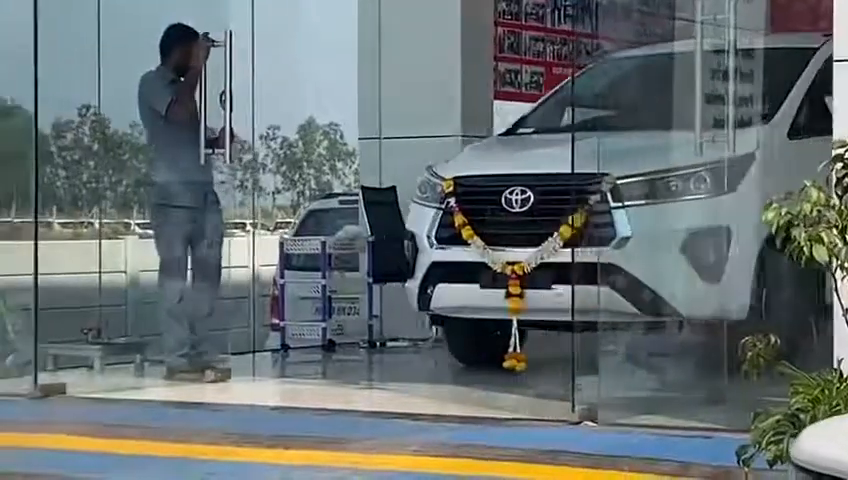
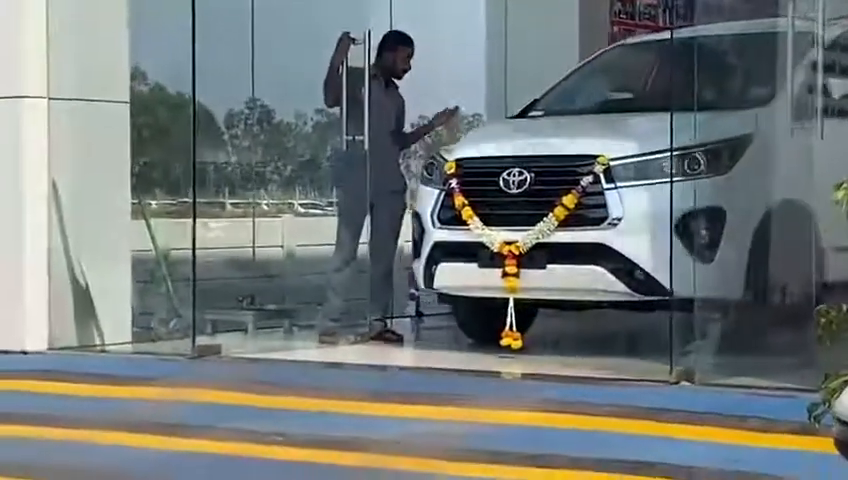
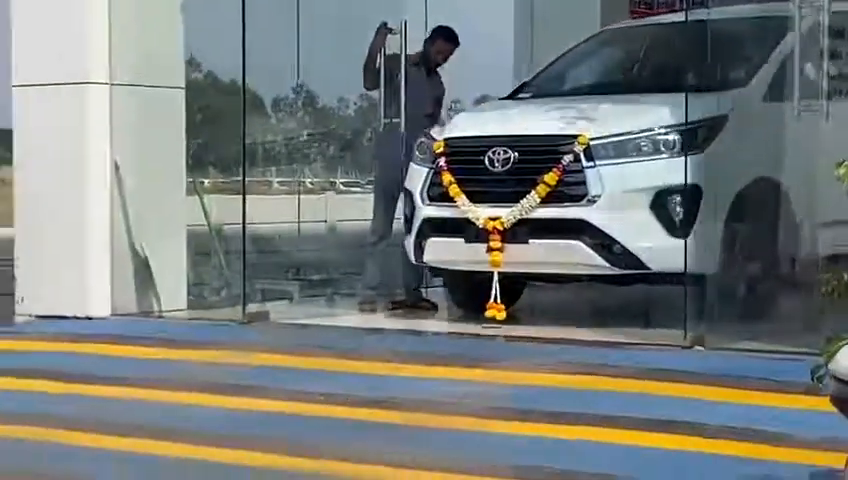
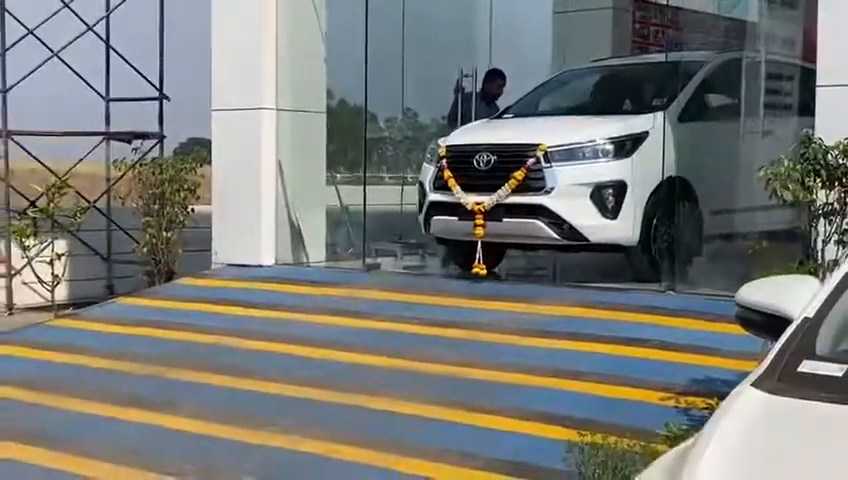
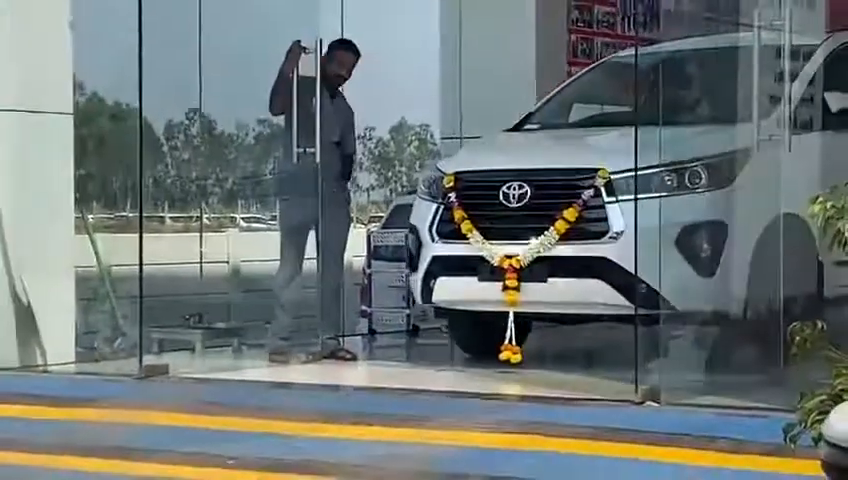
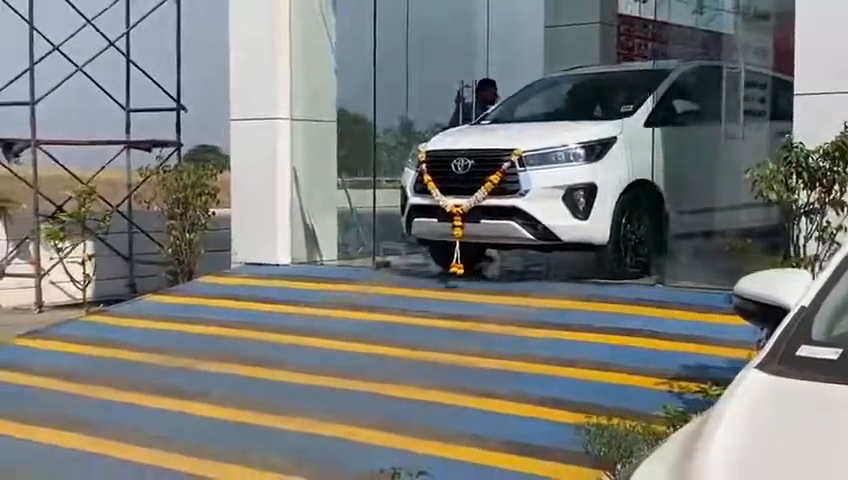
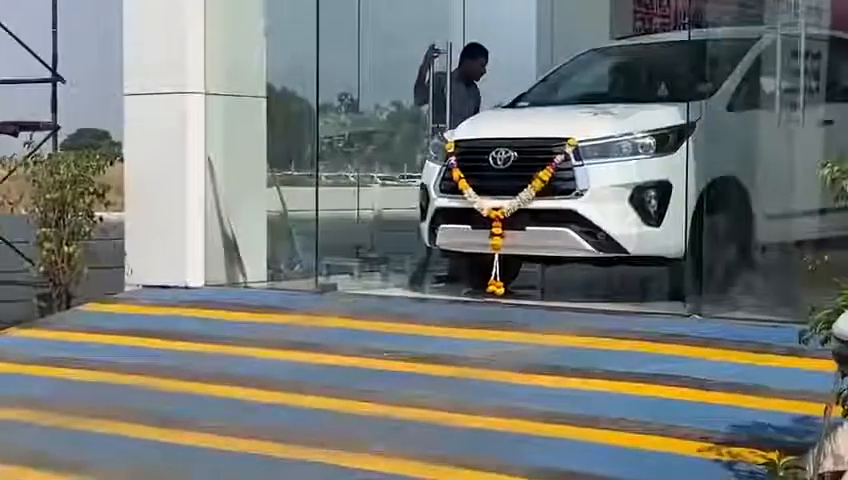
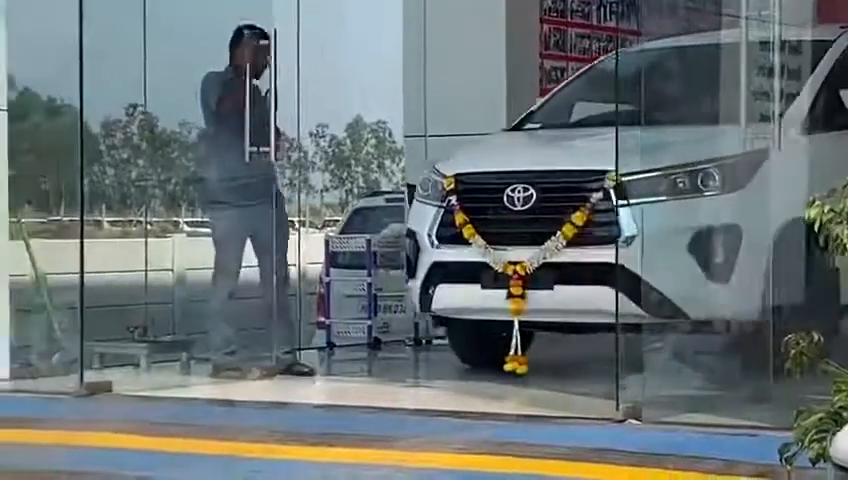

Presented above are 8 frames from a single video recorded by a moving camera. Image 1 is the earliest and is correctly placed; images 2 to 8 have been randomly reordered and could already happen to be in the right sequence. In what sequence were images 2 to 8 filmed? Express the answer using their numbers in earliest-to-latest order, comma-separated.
8, 5, 2, 3, 7, 4, 6
